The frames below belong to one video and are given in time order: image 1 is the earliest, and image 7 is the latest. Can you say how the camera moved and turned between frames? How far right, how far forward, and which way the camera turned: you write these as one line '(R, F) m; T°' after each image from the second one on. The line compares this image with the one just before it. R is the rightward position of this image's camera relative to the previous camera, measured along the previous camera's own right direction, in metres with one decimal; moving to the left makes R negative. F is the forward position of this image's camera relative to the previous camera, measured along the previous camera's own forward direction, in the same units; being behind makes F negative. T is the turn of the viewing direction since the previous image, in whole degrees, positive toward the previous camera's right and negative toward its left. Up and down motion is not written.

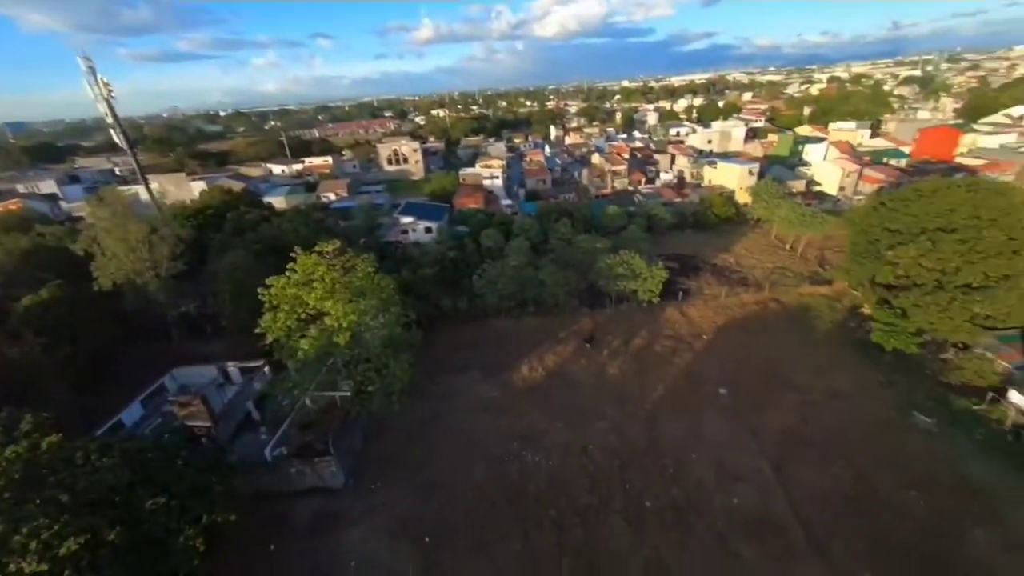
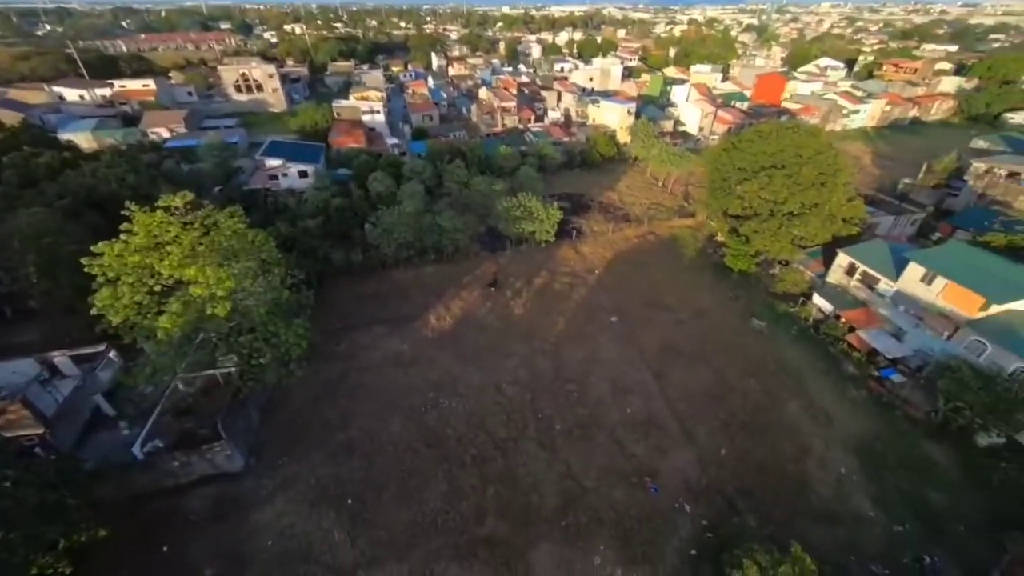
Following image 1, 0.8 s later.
(-0.4, +0.4) m; +15°
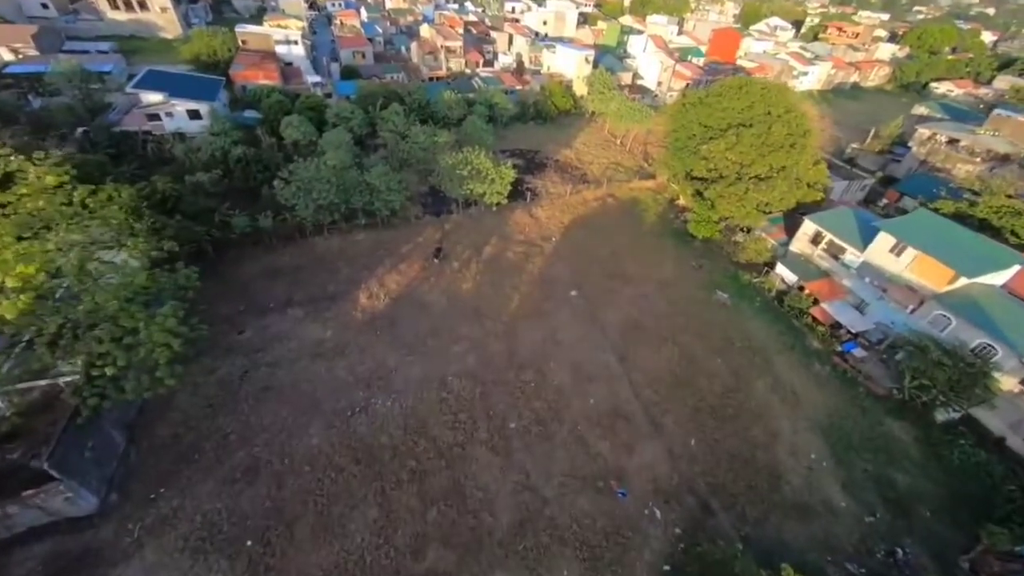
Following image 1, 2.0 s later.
(+0.3, +3.6) m; +7°
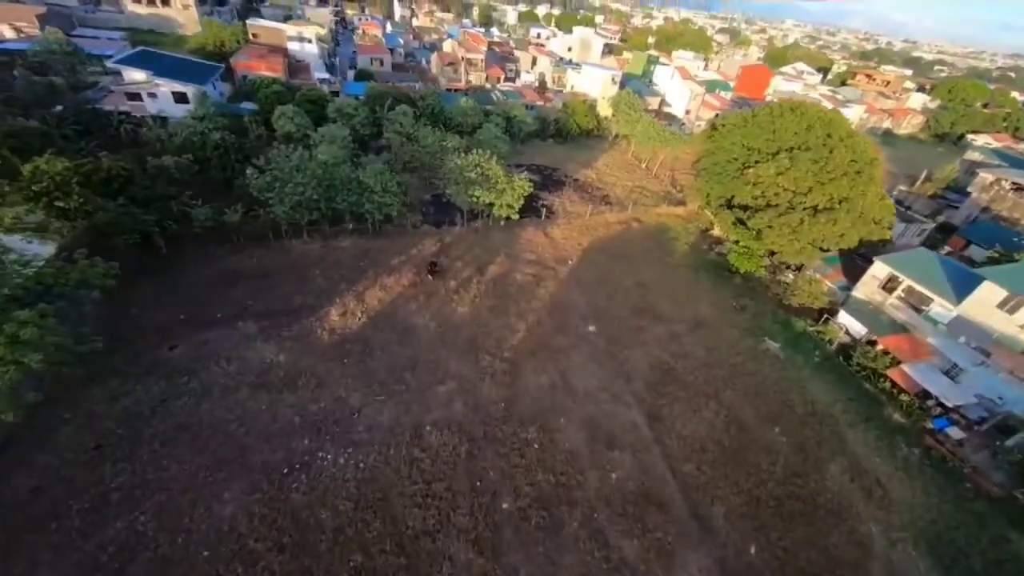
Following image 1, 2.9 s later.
(-0.1, +4.2) m; -1°
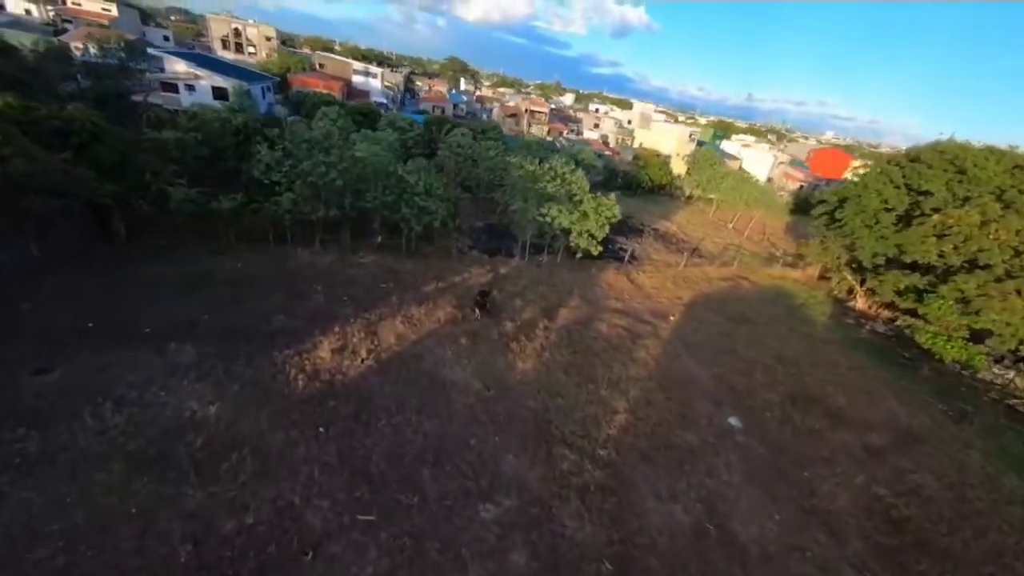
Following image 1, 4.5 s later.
(-2.1, +7.0) m; -5°
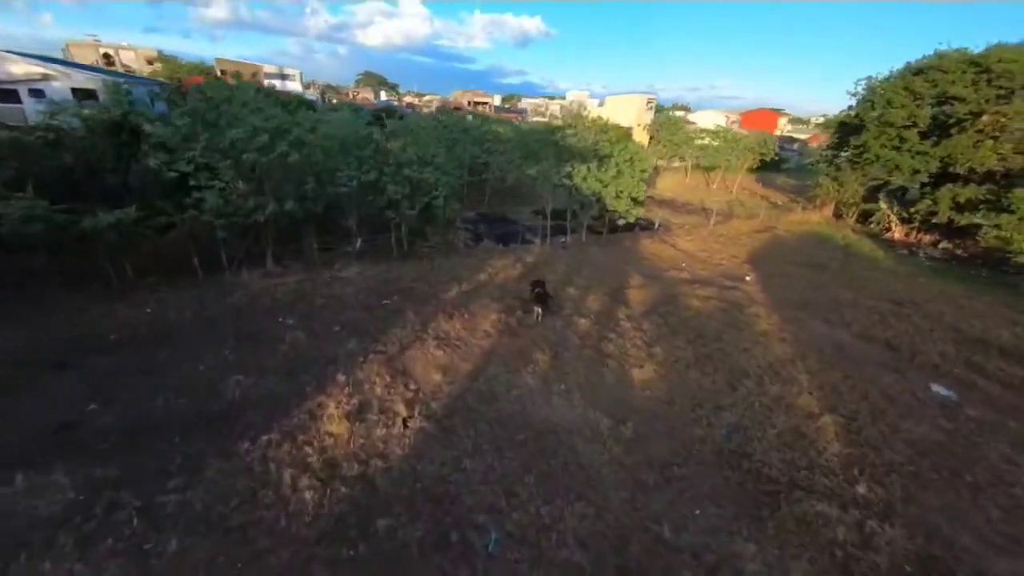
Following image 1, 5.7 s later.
(-3.0, +4.5) m; +7°
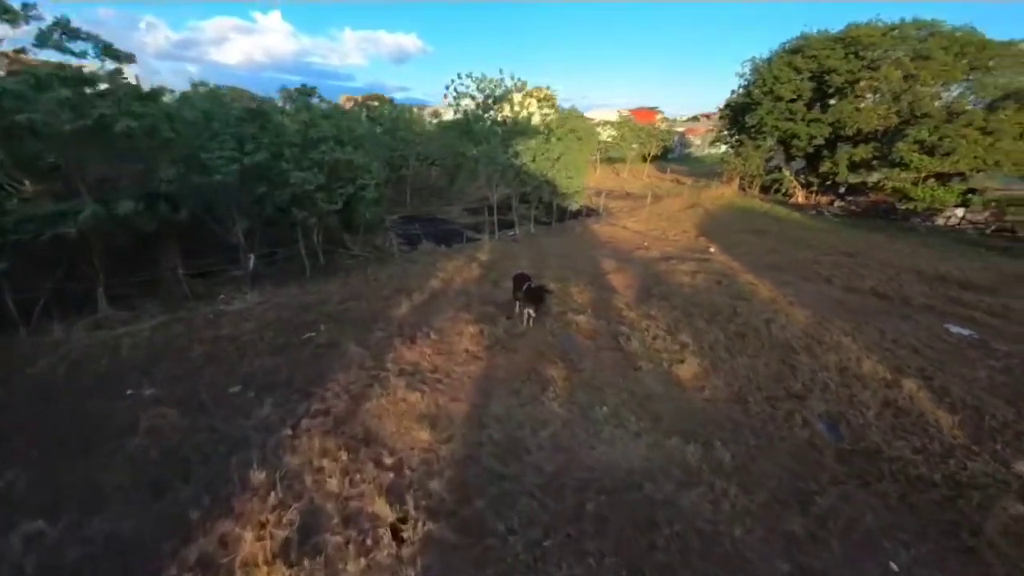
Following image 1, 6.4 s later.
(-1.2, +2.6) m; +13°
